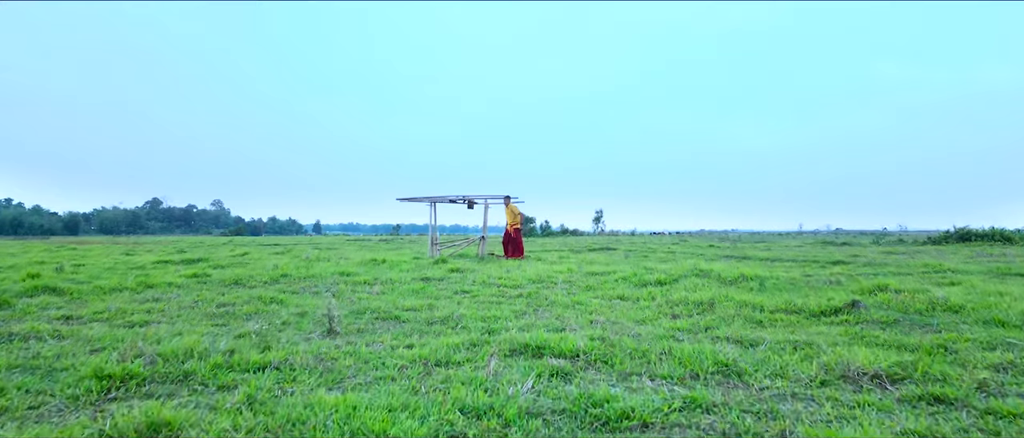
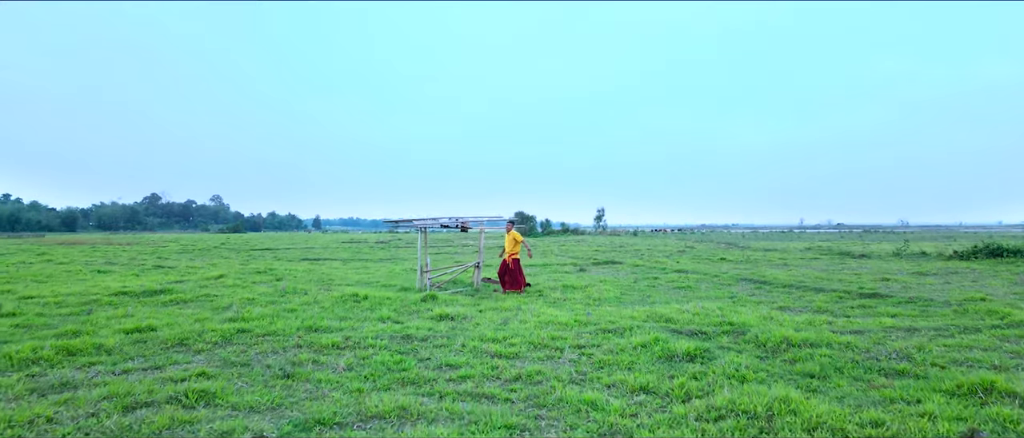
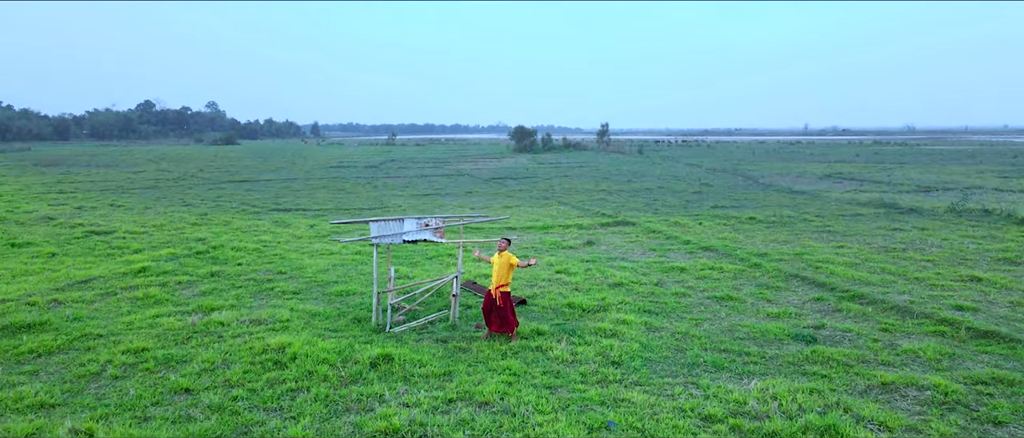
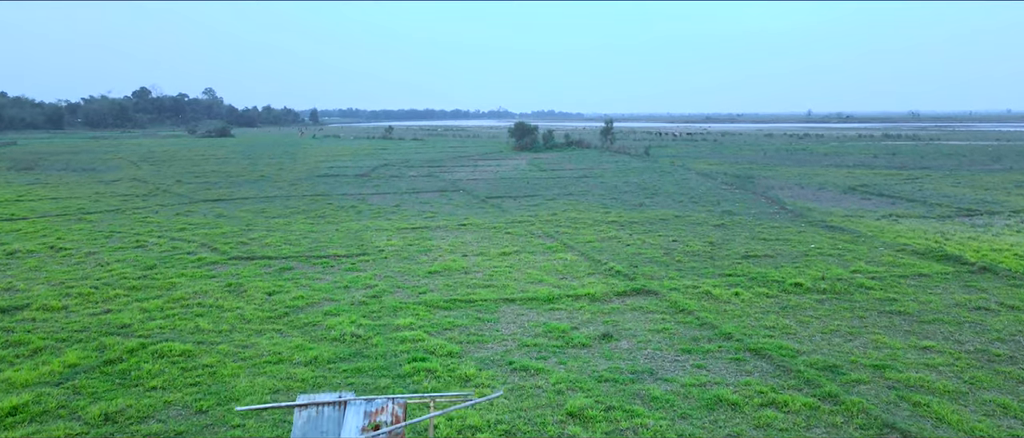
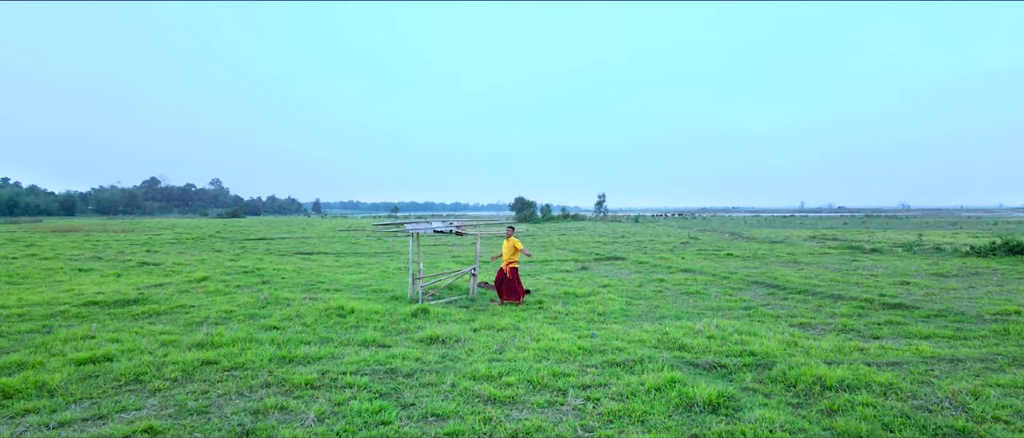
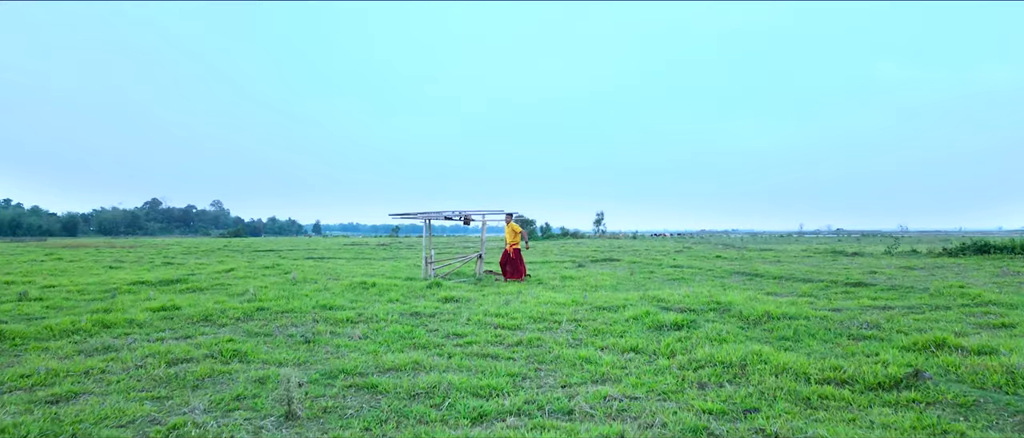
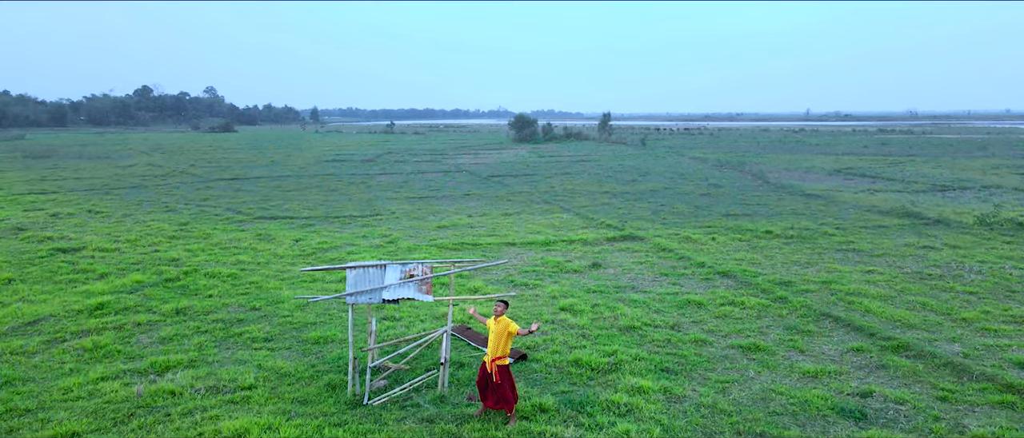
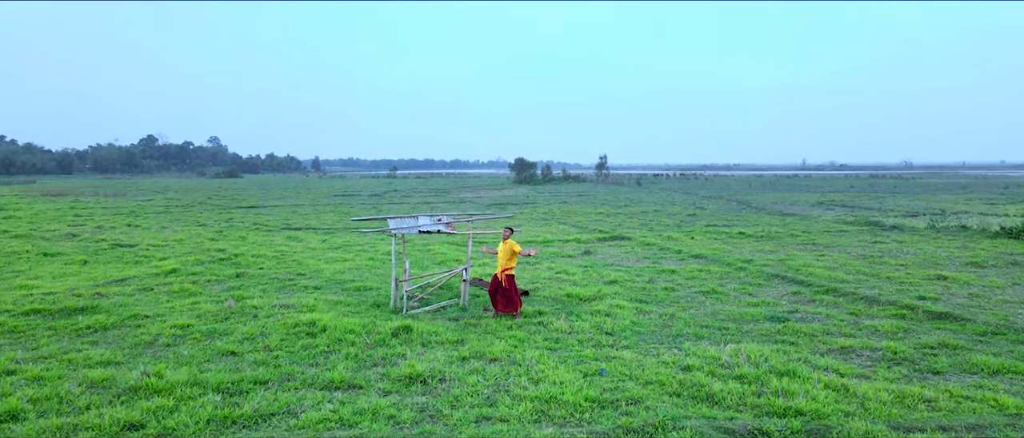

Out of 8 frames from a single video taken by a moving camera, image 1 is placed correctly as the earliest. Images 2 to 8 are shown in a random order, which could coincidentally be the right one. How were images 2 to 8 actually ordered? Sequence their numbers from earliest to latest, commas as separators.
6, 2, 5, 8, 3, 7, 4
